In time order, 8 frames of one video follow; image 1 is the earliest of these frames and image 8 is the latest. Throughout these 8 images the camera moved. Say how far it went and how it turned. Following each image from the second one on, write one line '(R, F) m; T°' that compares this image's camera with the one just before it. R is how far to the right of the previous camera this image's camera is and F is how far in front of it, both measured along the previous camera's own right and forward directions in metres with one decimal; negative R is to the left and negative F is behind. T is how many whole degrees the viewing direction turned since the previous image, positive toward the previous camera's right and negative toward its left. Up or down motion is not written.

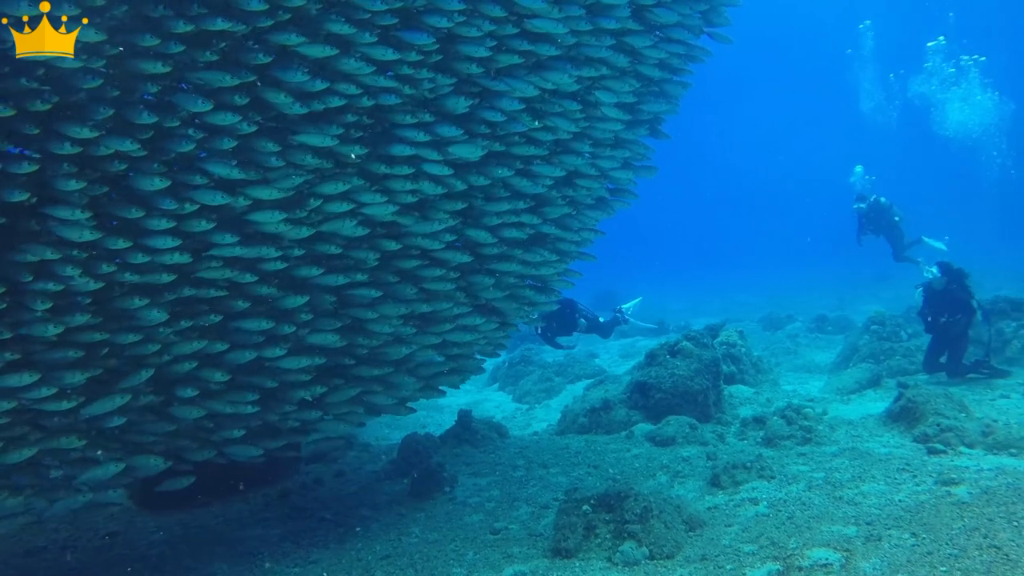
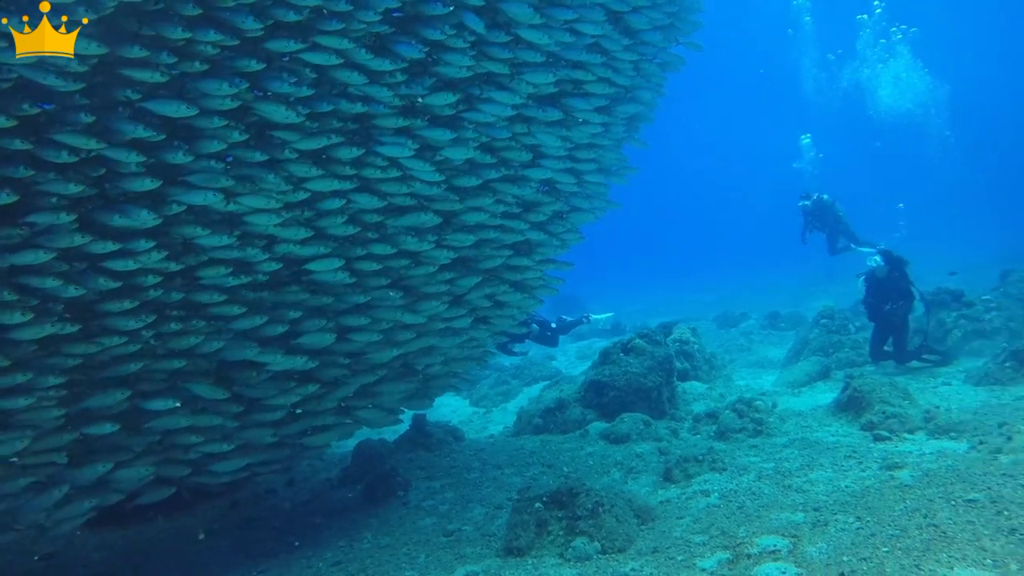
(-0.8, -1.1) m; +3°
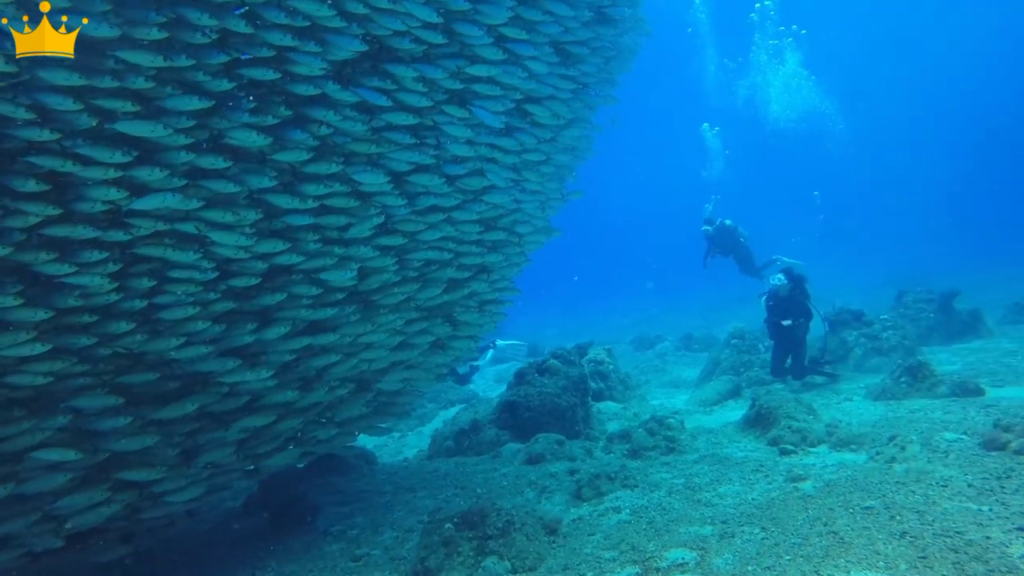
(-0.5, +0.8) m; +6°
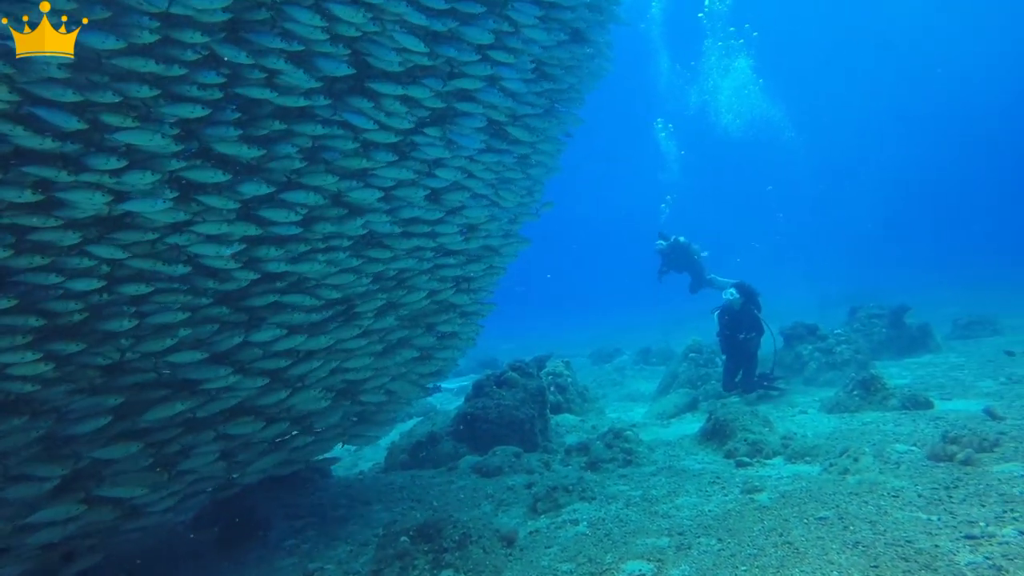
(-0.4, +0.4) m; +3°
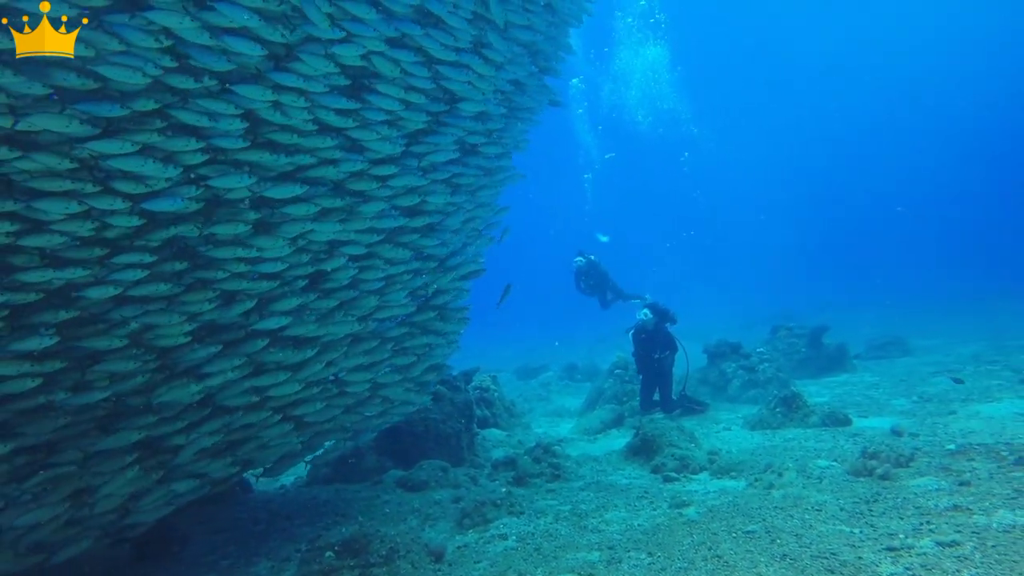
(0.0, 0.0) m; +5°
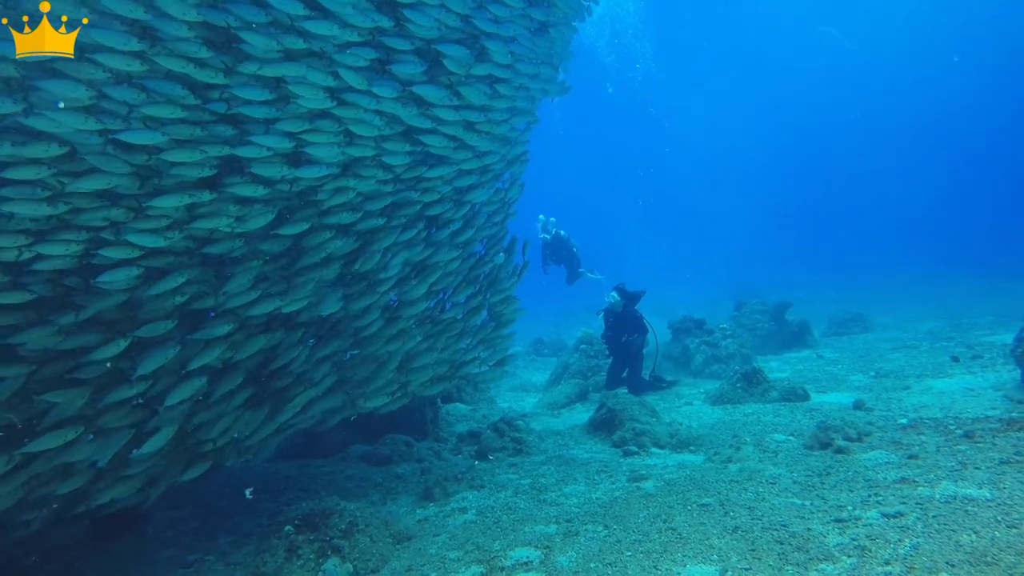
(+1.2, -0.1) m; -11°
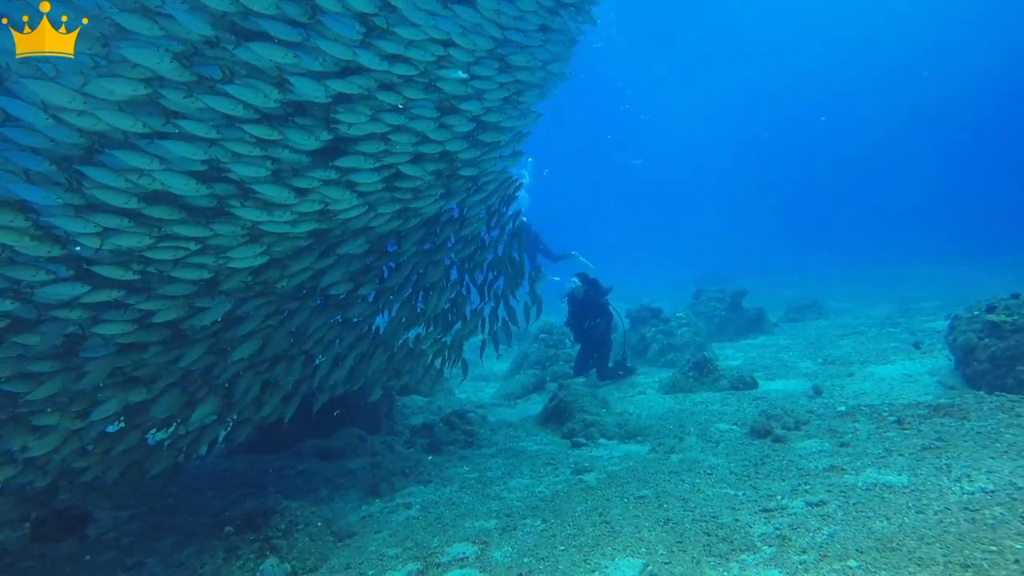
(+0.5, 0.0) m; -2°
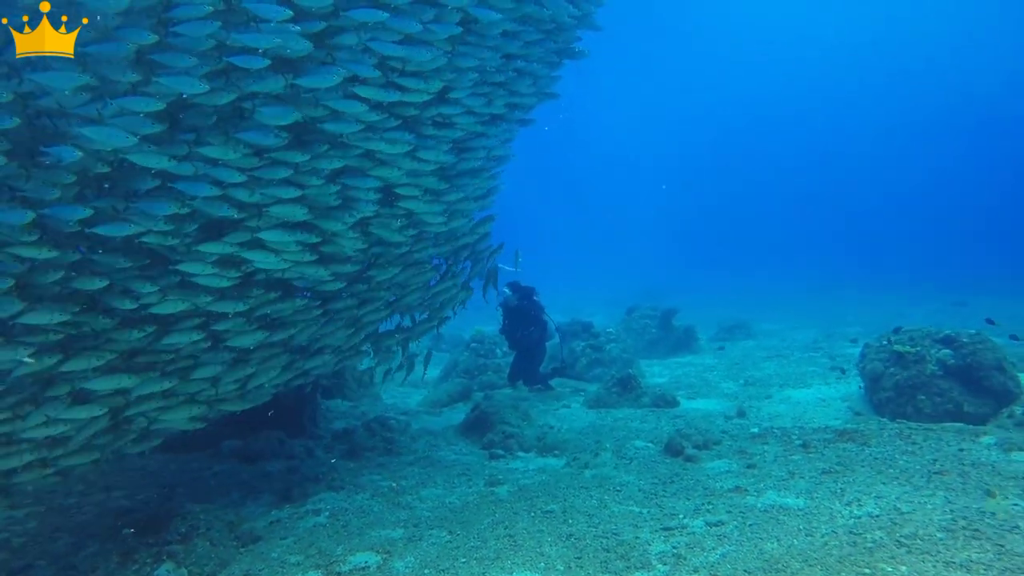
(+0.4, 0.0) m; +1°
